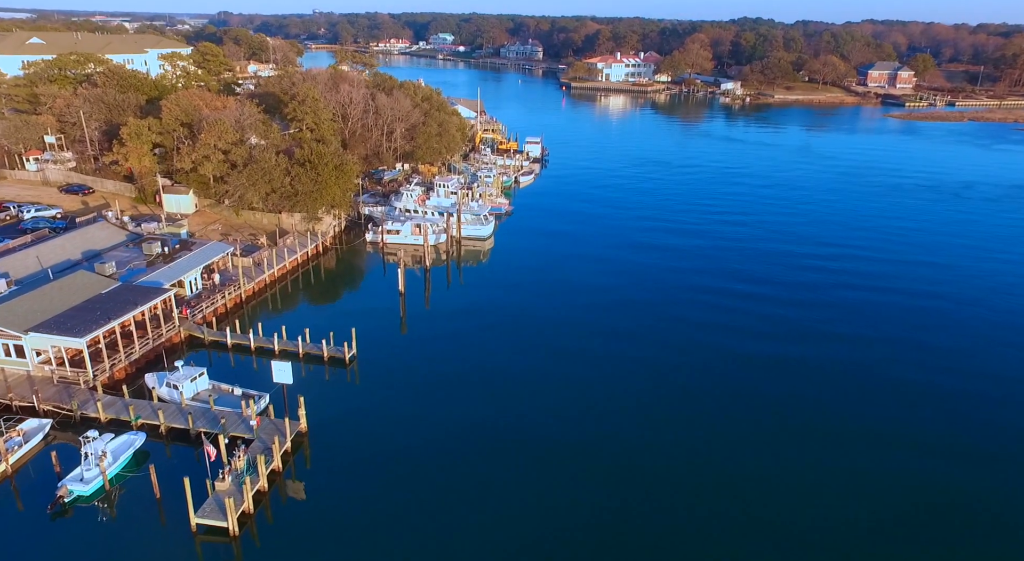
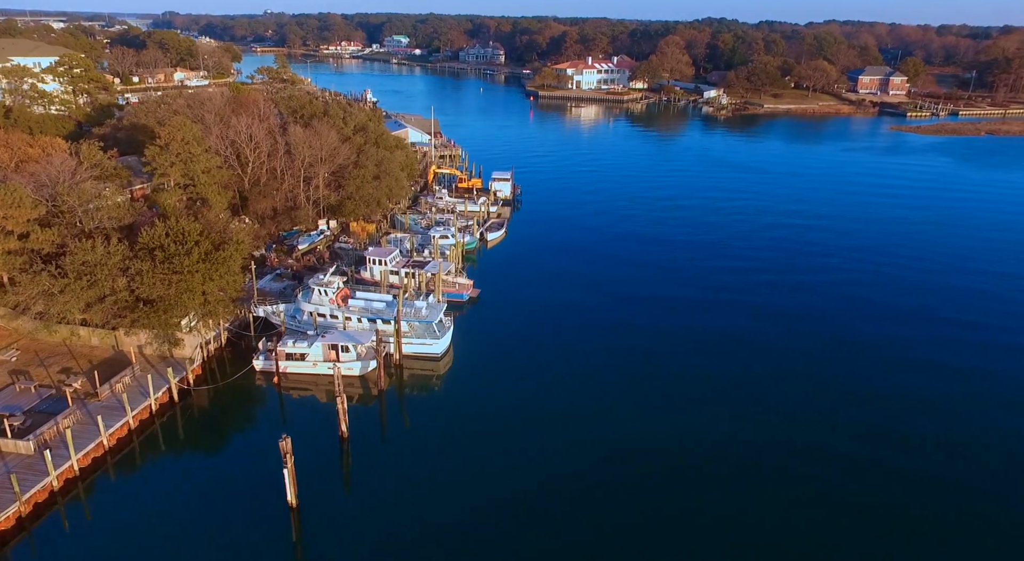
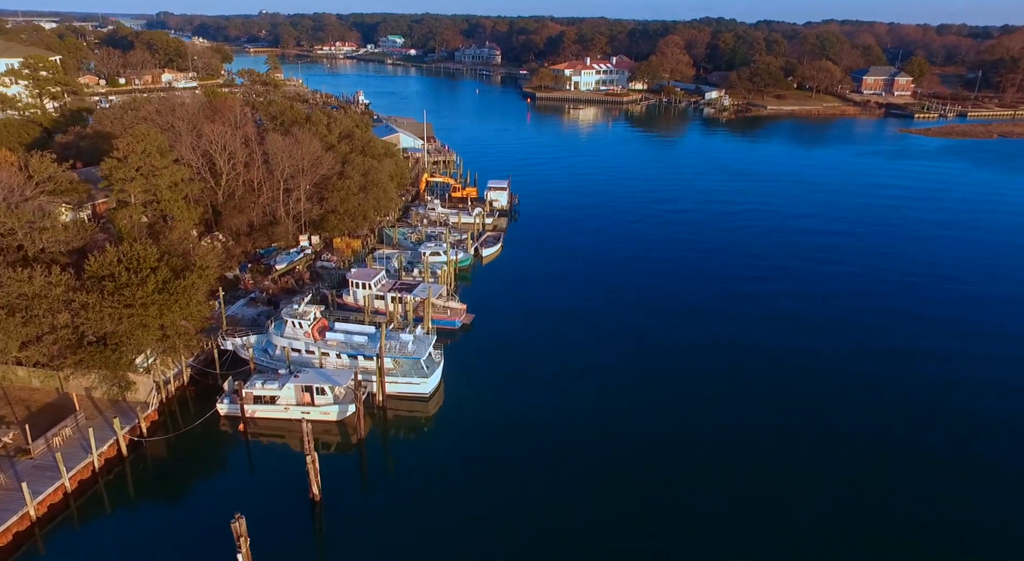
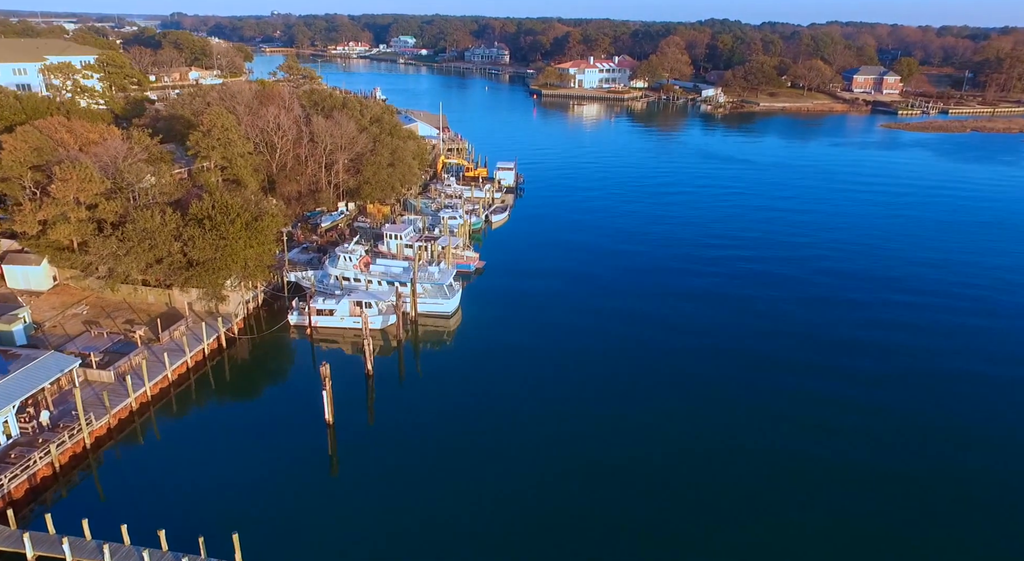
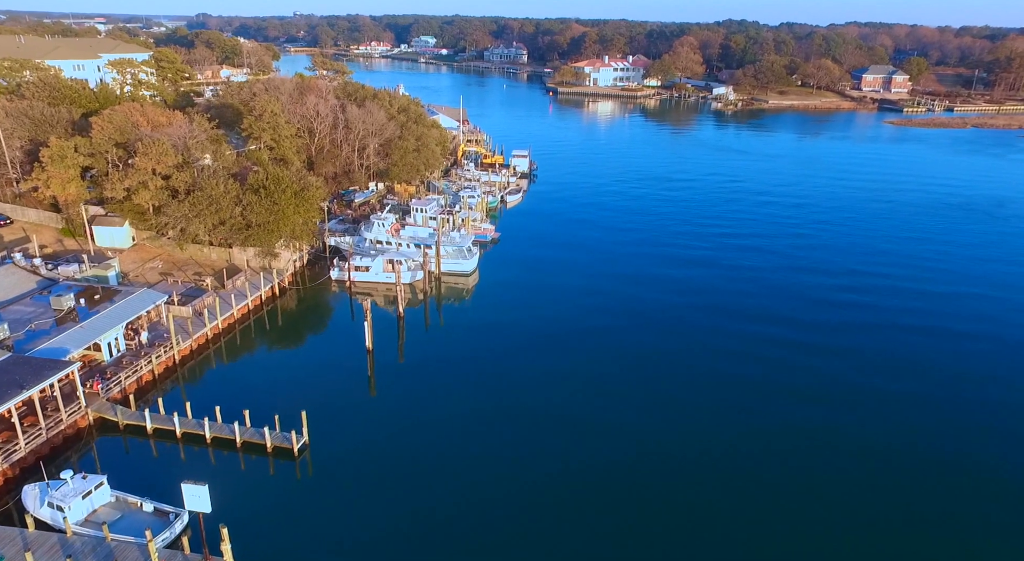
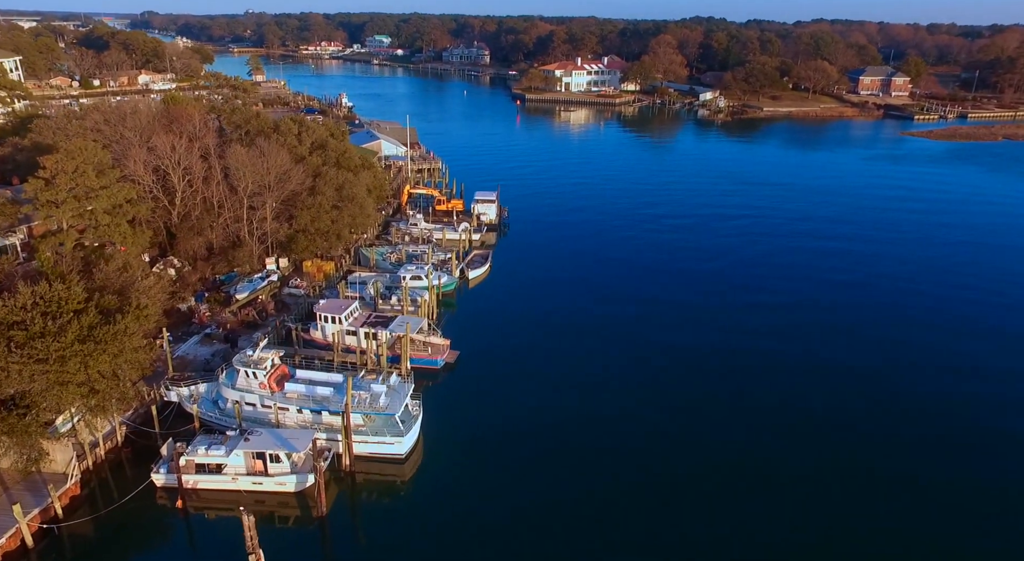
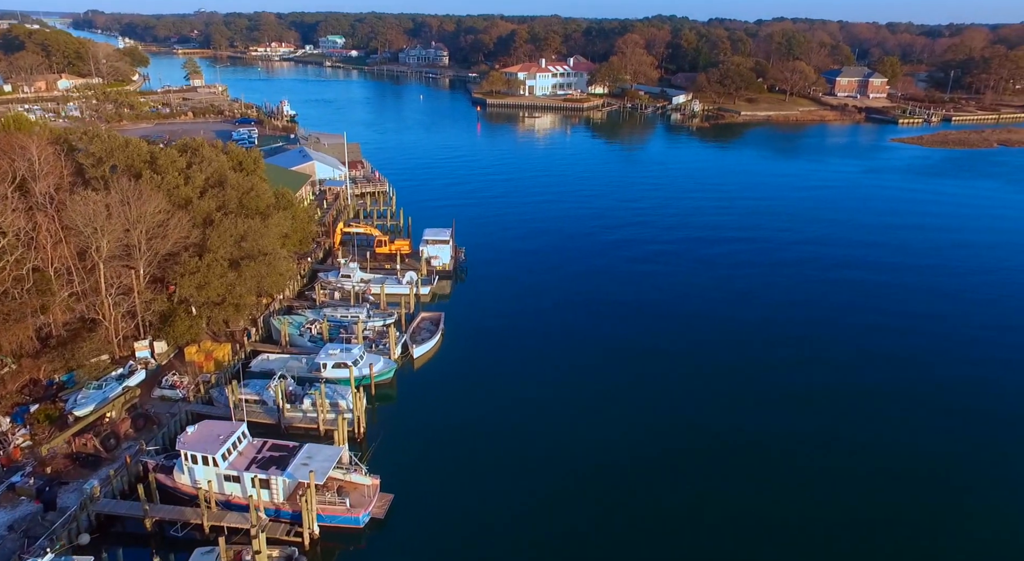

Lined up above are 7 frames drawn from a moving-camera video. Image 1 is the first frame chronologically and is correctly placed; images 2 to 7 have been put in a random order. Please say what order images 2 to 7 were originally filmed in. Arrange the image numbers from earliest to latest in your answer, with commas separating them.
5, 4, 2, 3, 6, 7
